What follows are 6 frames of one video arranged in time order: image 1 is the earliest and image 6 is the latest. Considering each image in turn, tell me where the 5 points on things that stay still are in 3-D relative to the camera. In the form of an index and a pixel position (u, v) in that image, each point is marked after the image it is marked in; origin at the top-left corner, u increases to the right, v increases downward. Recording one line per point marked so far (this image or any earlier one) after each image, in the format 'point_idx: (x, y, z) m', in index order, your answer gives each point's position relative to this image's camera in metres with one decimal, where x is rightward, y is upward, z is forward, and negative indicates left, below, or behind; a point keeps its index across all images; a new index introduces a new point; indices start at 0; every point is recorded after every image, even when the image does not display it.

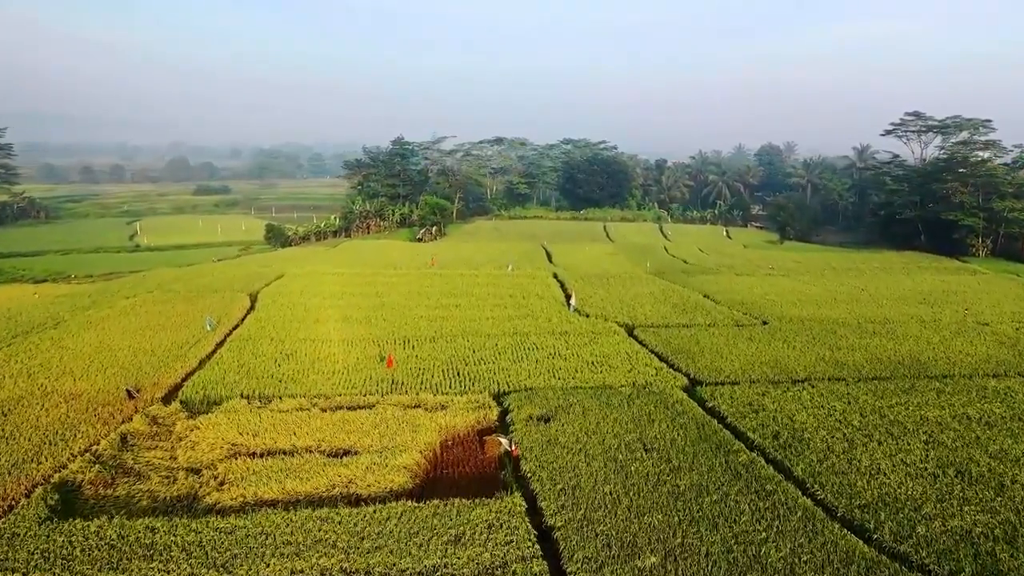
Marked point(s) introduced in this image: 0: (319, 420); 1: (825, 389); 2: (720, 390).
0: (-4.9, -3.3, +17.1) m
1: (+9.0, -2.9, +19.5) m
2: (+5.9, -2.9, +19.4) m
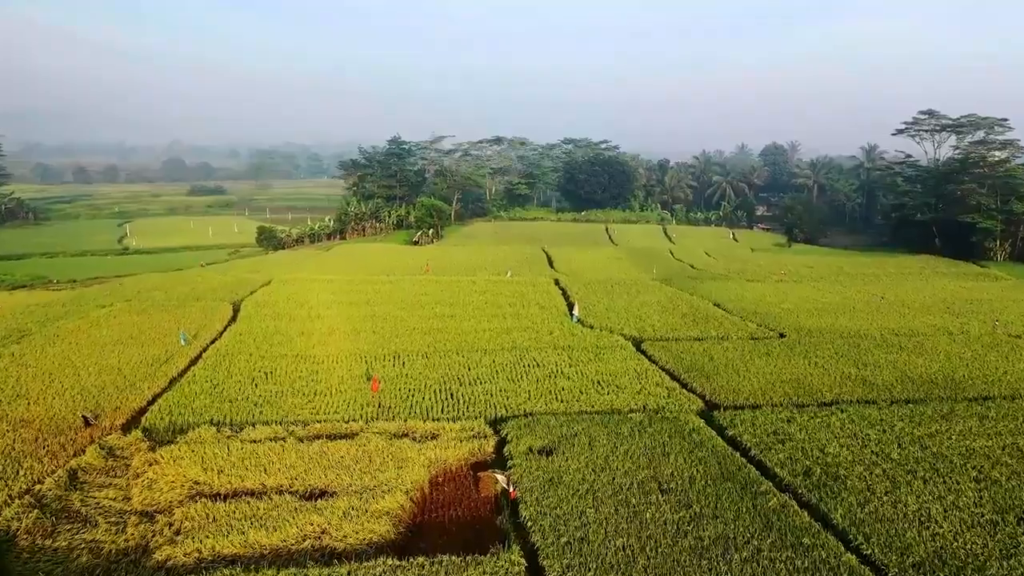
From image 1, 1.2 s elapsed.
0: (-4.9, -3.7, +15.3) m
1: (+8.9, -3.3, +17.6) m
2: (+5.9, -3.3, +17.5) m
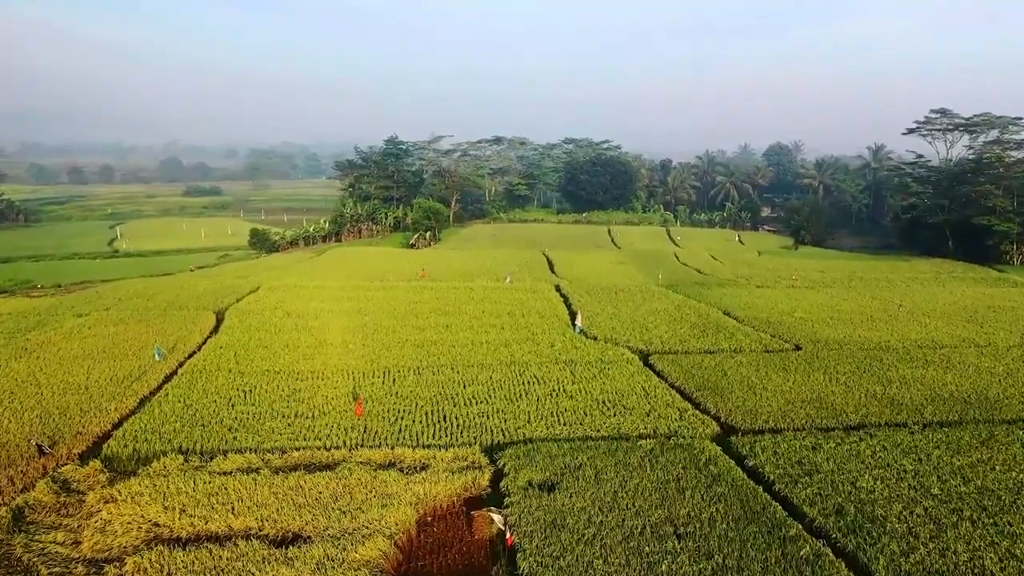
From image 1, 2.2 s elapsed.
0: (-5.0, -4.1, +13.8) m
1: (+8.9, -3.6, +16.1) m
2: (+5.8, -3.6, +16.0) m
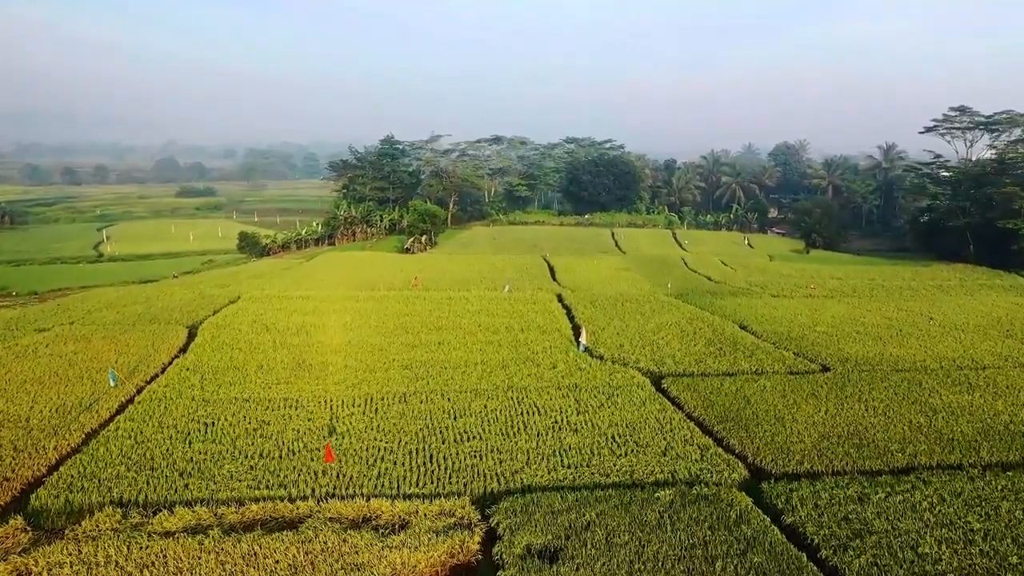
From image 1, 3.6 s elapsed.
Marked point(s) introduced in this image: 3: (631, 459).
0: (-5.0, -4.5, +11.5) m
1: (+8.8, -4.1, +13.8) m
2: (+5.7, -4.1, +13.7) m
3: (+2.7, -3.8, +15.2) m
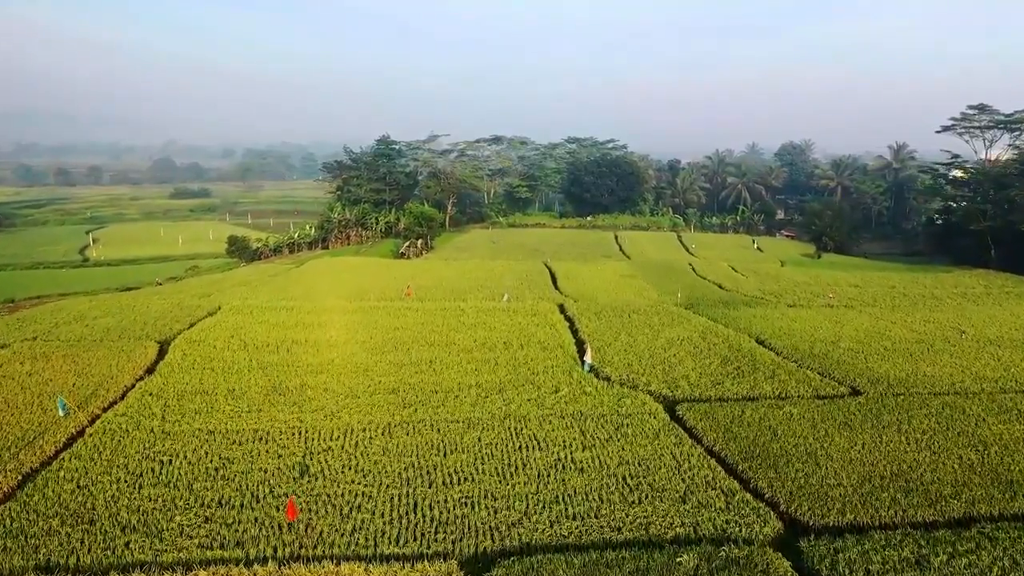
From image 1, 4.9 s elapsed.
0: (-5.1, -5.0, +9.5) m
1: (+8.7, -4.5, +11.8) m
2: (+5.7, -4.5, +11.7) m
3: (+2.6, -4.2, +13.1) m
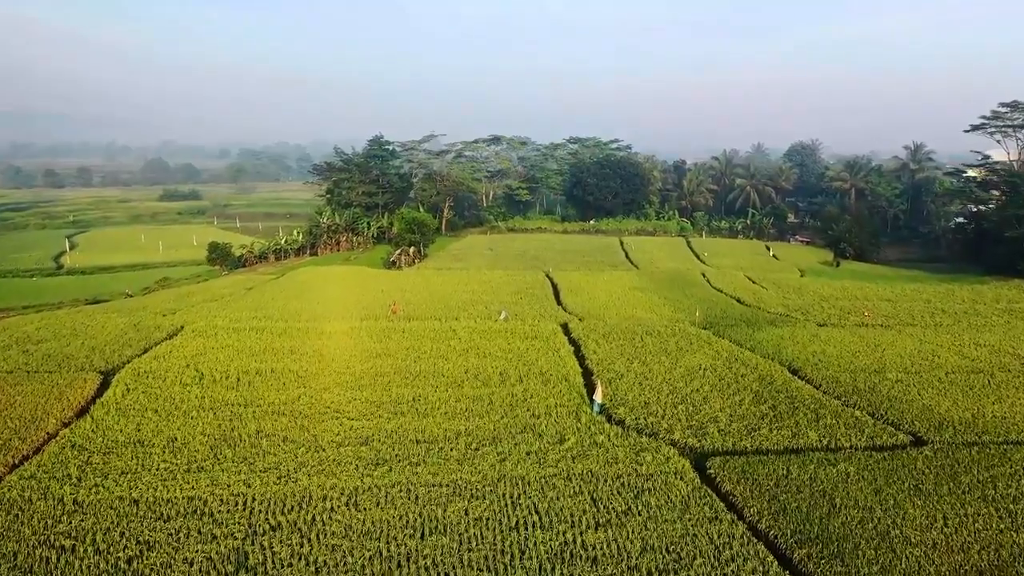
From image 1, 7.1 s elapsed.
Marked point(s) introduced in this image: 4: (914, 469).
0: (-5.2, -5.7, +6.3) m
1: (+8.6, -5.2, +8.6) m
2: (+5.6, -5.2, +8.5) m
3: (+2.5, -4.9, +9.9) m
4: (+8.8, -4.0, +14.9) m
